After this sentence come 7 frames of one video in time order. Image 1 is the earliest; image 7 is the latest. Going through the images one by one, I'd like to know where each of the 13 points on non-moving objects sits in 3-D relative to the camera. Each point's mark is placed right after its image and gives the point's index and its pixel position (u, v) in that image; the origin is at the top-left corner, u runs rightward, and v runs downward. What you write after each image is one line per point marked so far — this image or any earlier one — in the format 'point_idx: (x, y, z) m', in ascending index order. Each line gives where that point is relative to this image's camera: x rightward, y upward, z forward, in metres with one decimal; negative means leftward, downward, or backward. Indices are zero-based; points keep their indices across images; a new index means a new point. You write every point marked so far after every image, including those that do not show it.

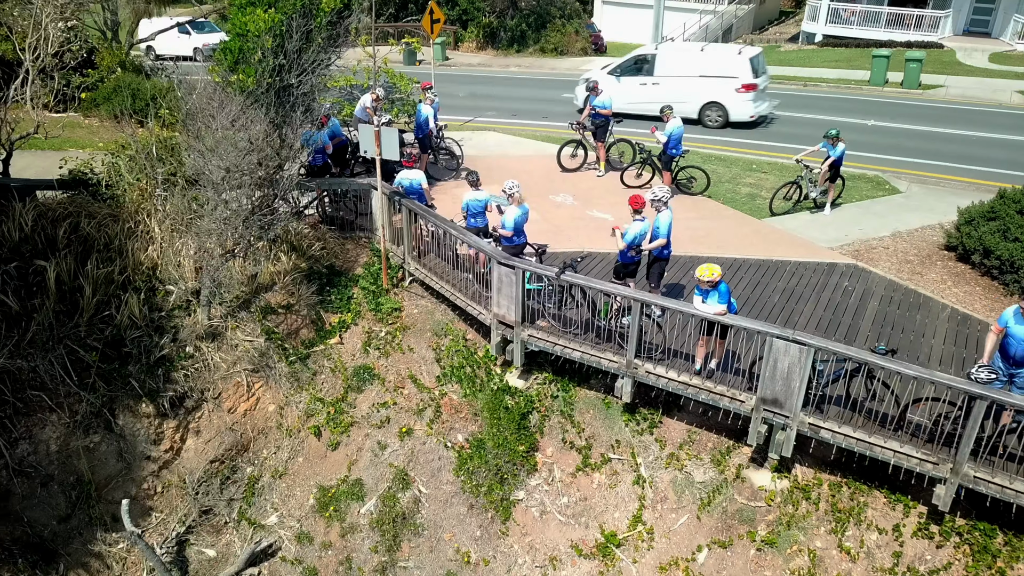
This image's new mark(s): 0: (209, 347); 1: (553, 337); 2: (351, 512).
0: (-3.2, -0.6, +8.7) m
1: (+0.4, -0.5, +8.0) m
2: (-1.6, -2.2, +8.1) m
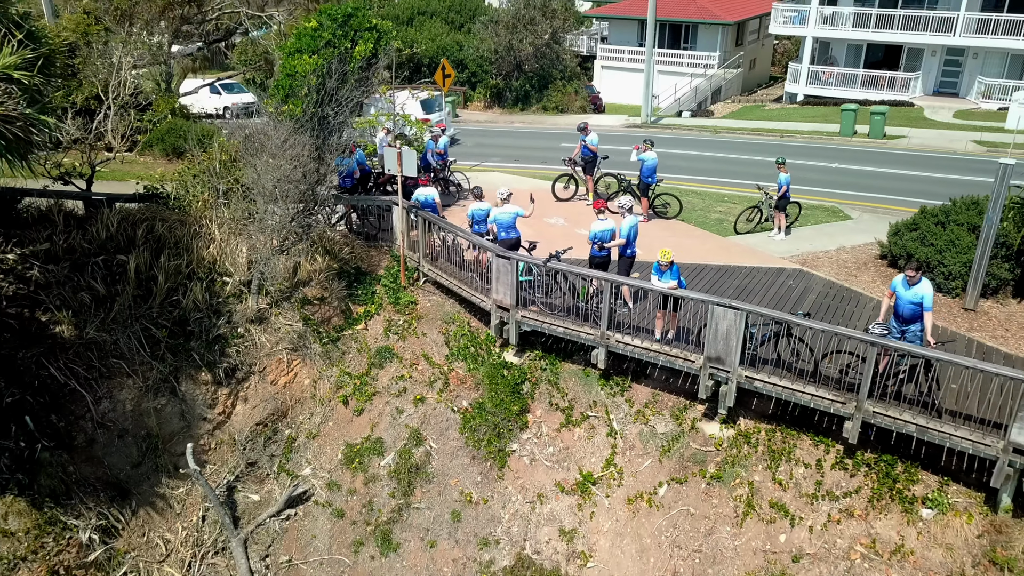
0: (-3.2, -0.5, +10.4) m
1: (+0.4, -0.3, +9.7) m
2: (-1.6, -2.1, +9.7) m
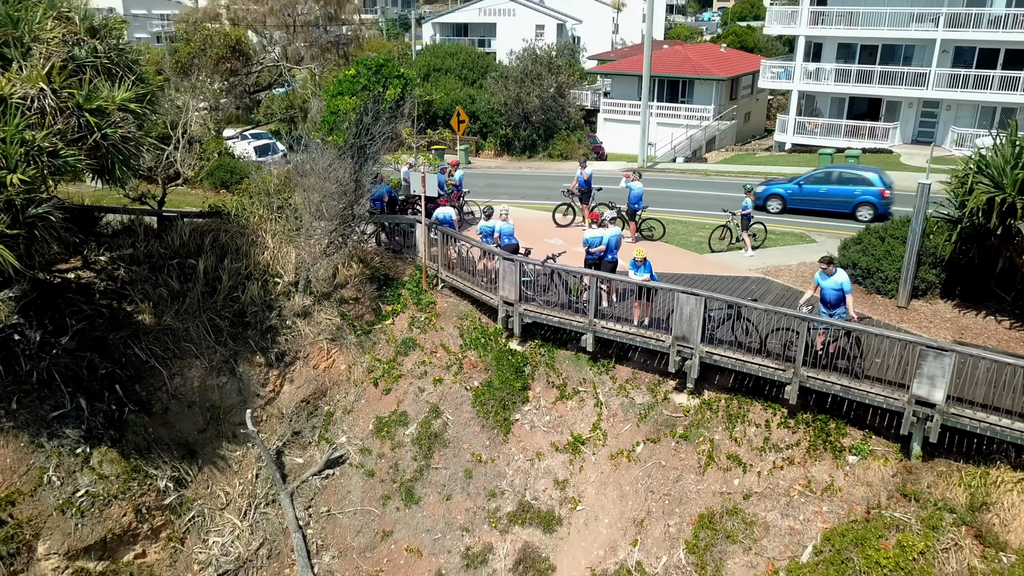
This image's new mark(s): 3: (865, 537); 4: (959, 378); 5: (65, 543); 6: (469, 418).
0: (-3.2, -0.5, +12.4) m
1: (+0.4, -0.3, +11.6) m
2: (-1.6, -2.0, +11.5) m
3: (+3.8, -2.7, +9.0) m
4: (+4.9, -1.0, +8.9) m
5: (-5.4, -3.0, +9.9) m
6: (-0.6, -1.8, +11.4) m
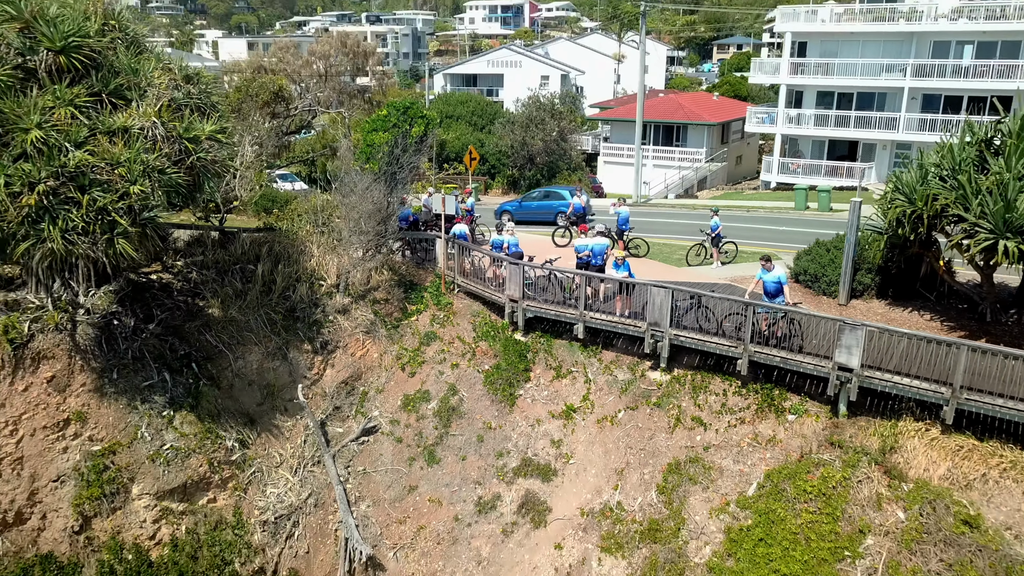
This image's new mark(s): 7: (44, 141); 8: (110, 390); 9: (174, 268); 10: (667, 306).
0: (-3.1, -0.6, +14.8) m
1: (+0.5, -0.3, +14.0) m
2: (-1.5, -2.0, +13.9) m
3: (+3.9, -2.5, +11.3) m
4: (+4.9, -0.8, +11.2) m
5: (-5.3, -2.9, +12.3) m
6: (-0.5, -1.8, +13.8) m
7: (-6.0, +1.9, +10.6) m
8: (-6.2, -1.5, +12.7) m
9: (-5.9, +0.4, +14.5) m
10: (+2.4, -0.3, +12.6) m
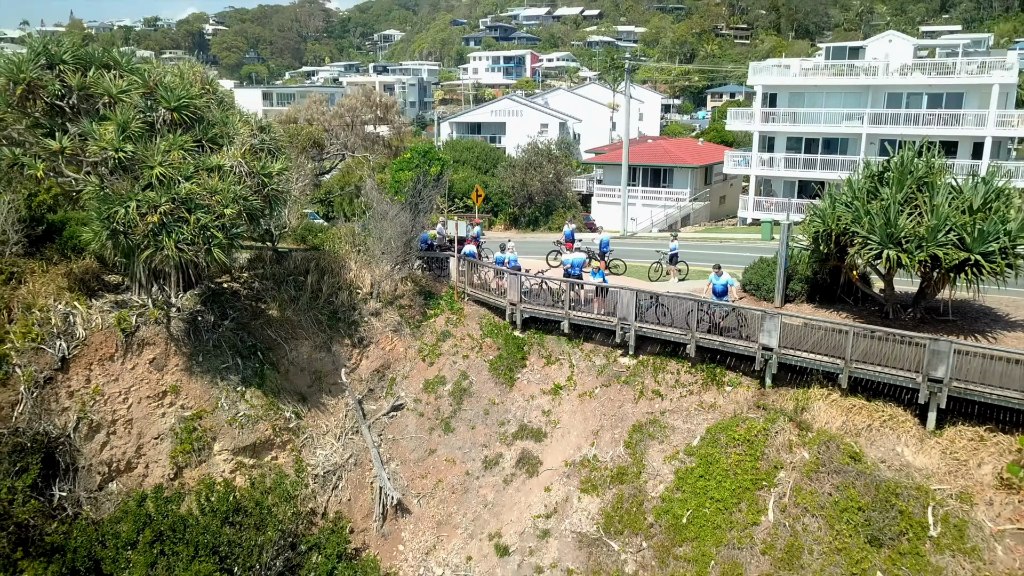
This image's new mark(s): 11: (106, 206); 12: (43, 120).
0: (-3.1, -0.7, +18.3) m
1: (+0.5, -0.4, +17.5) m
2: (-1.5, -2.1, +17.3) m
3: (+3.9, -2.5, +14.6) m
4: (+4.9, -0.8, +14.7) m
5: (-5.3, -2.9, +15.6) m
6: (-0.5, -1.9, +17.2) m
7: (-6.0, +1.9, +14.3) m
8: (-6.2, -1.6, +16.2) m
9: (-5.9, +0.2, +18.0) m
10: (+2.4, -0.3, +16.1) m
11: (-7.0, +1.4, +14.3) m
12: (-8.6, +3.1, +15.1) m
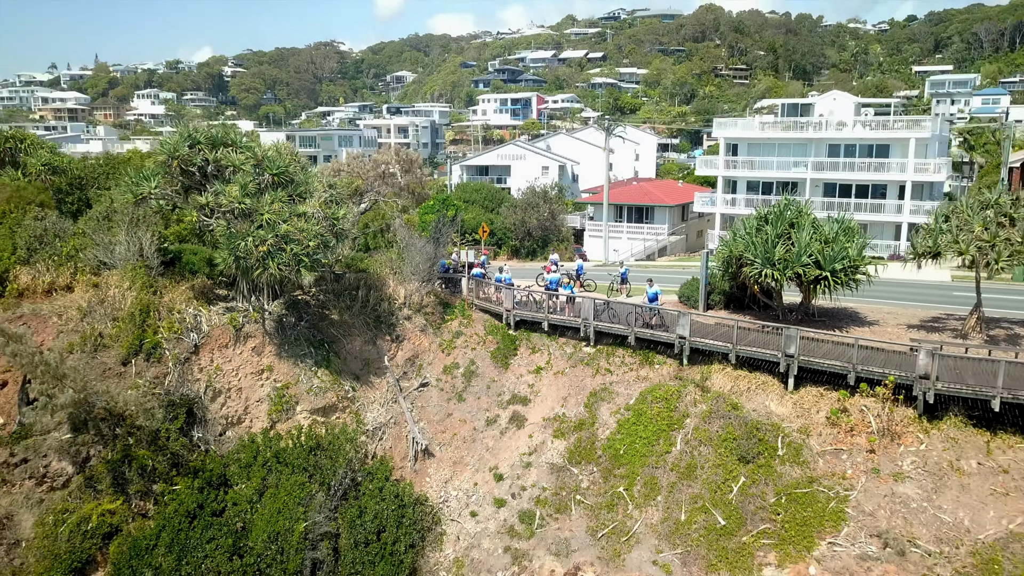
0: (-3.2, -1.1, +24.9) m
1: (+0.3, -0.7, +24.1) m
2: (-1.7, -2.4, +23.8) m
3: (+3.7, -2.7, +21.1) m
4: (+4.7, -1.0, +21.2) m
5: (-5.5, -3.2, +22.2) m
6: (-0.7, -2.2, +23.7) m
7: (-6.2, +1.7, +21.0) m
8: (-6.3, -1.9, +22.8) m
9: (-6.1, -0.1, +24.7) m
10: (+2.2, -0.6, +22.7) m
11: (-7.1, +1.2, +21.1) m
12: (-8.8, +2.9, +22.0) m
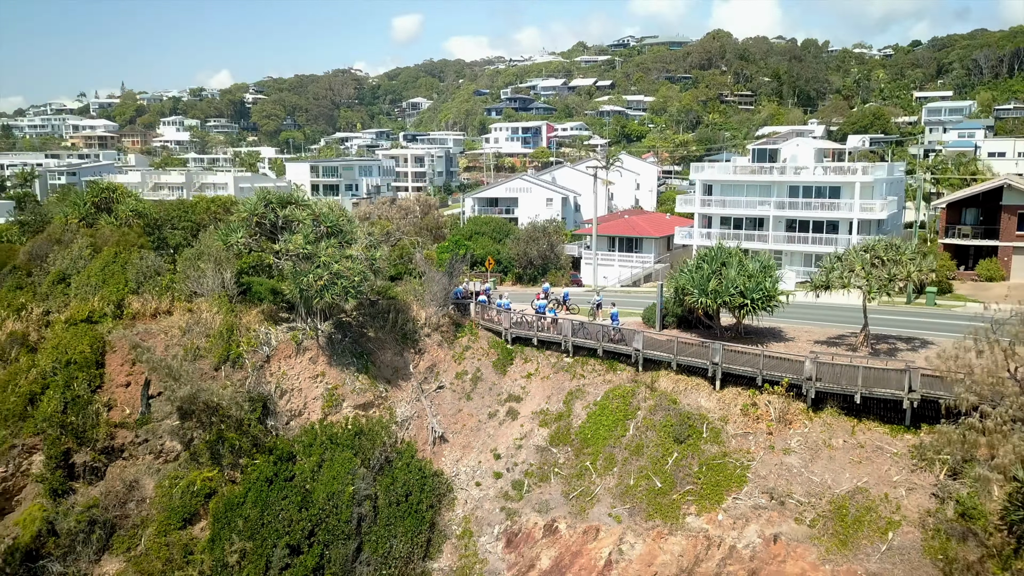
0: (-3.3, -2.0, +31.6) m
1: (+0.2, -1.6, +30.8) m
2: (-1.8, -3.3, +30.5) m
3: (+3.5, -3.5, +27.7) m
4: (+4.6, -1.8, +27.8) m
5: (-5.6, -4.0, +28.9) m
6: (-0.8, -3.1, +30.4) m
7: (-6.3, +0.9, +27.9) m
8: (-6.5, -2.7, +29.6) m
9: (-6.2, -1.1, +31.5) m
10: (+2.1, -1.4, +29.3) m
11: (-7.3, +0.3, +28.0) m
12: (-9.0, +2.0, +28.9) m
